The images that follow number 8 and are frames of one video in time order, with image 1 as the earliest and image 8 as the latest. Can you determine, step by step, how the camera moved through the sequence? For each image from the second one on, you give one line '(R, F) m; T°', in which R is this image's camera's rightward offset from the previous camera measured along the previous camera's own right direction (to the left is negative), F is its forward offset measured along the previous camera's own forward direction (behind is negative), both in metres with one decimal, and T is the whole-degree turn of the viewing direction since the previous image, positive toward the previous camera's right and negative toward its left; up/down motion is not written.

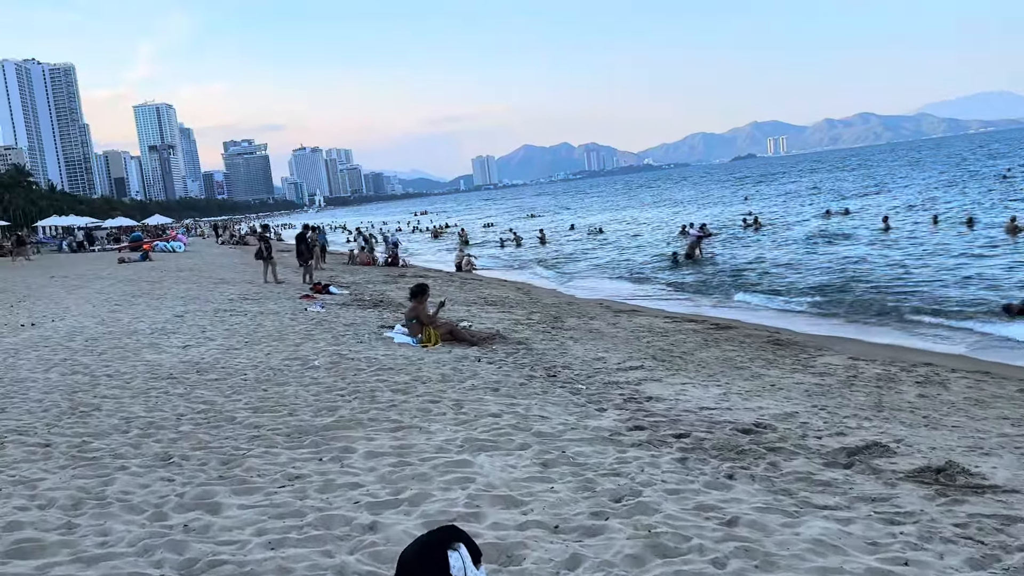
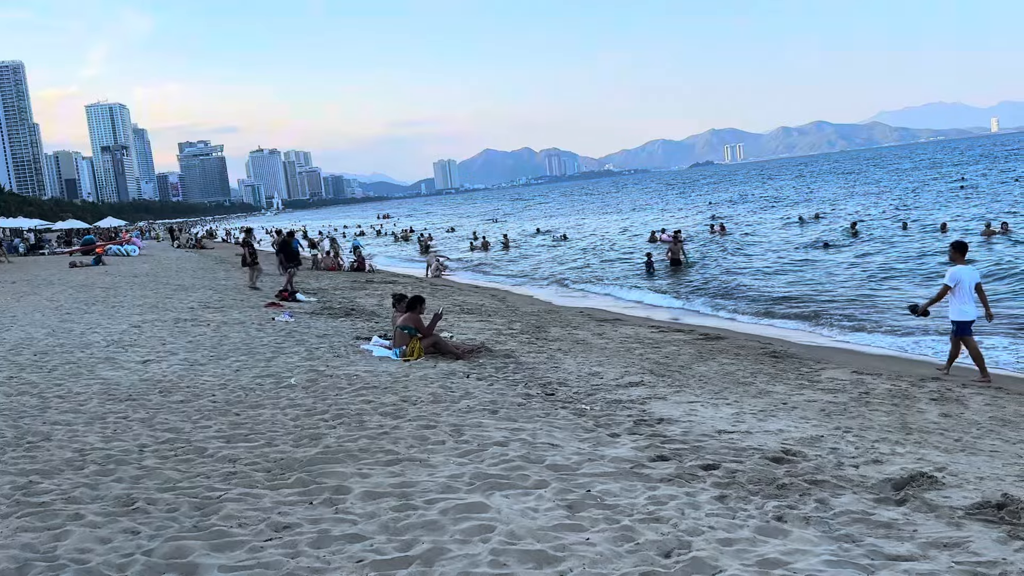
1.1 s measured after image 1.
(-0.3, +0.5) m; +3°
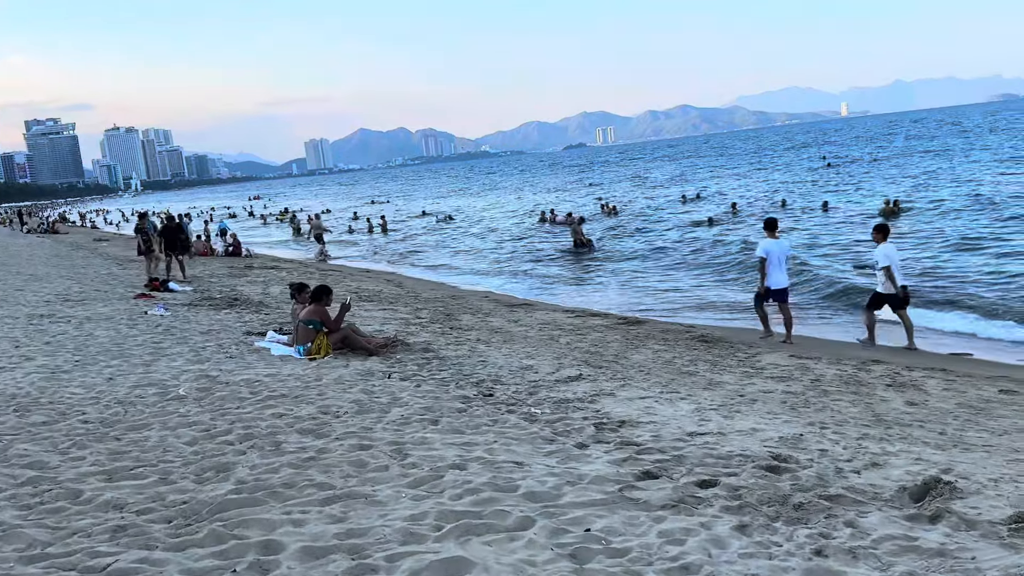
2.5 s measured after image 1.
(-0.4, +0.8) m; +8°
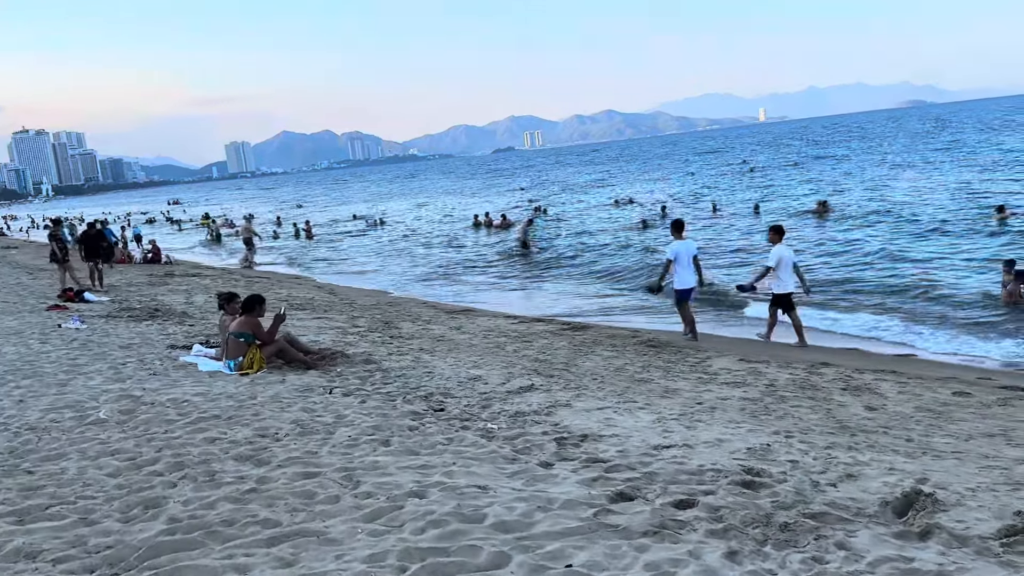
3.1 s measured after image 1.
(-0.1, +0.3) m; +5°
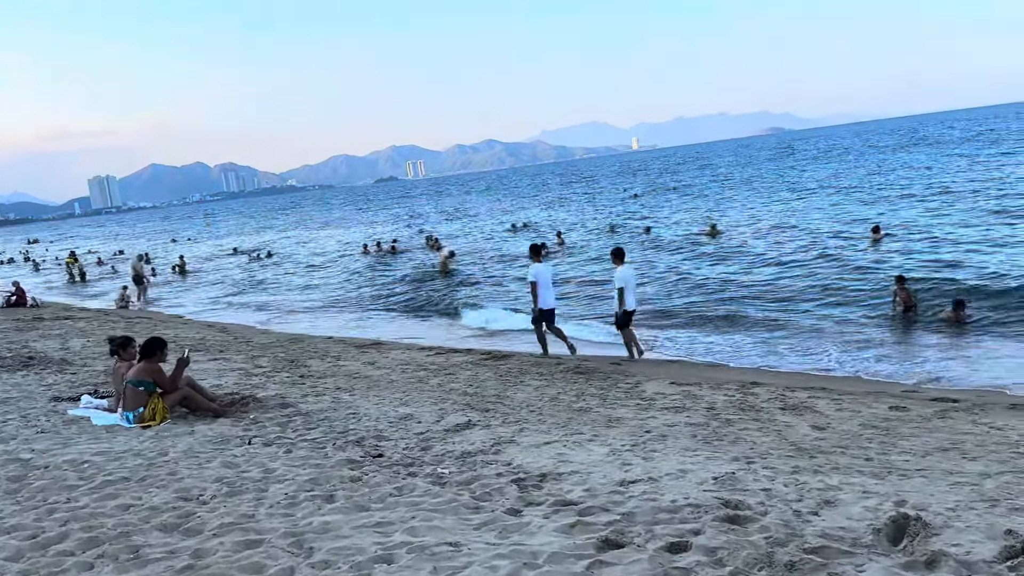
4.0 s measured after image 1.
(-0.3, +0.4) m; +8°
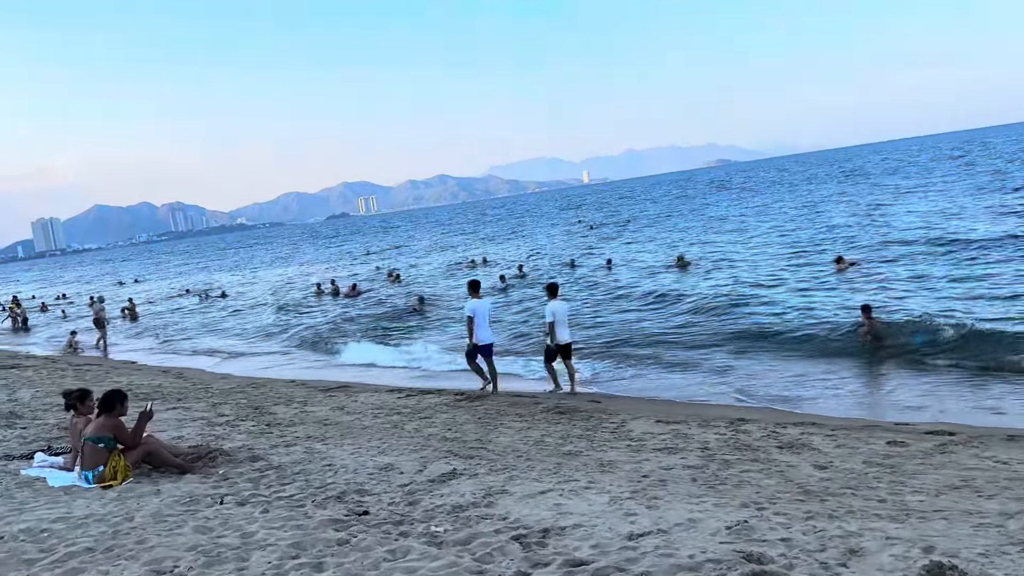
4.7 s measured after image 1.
(-0.2, +0.3) m; +3°
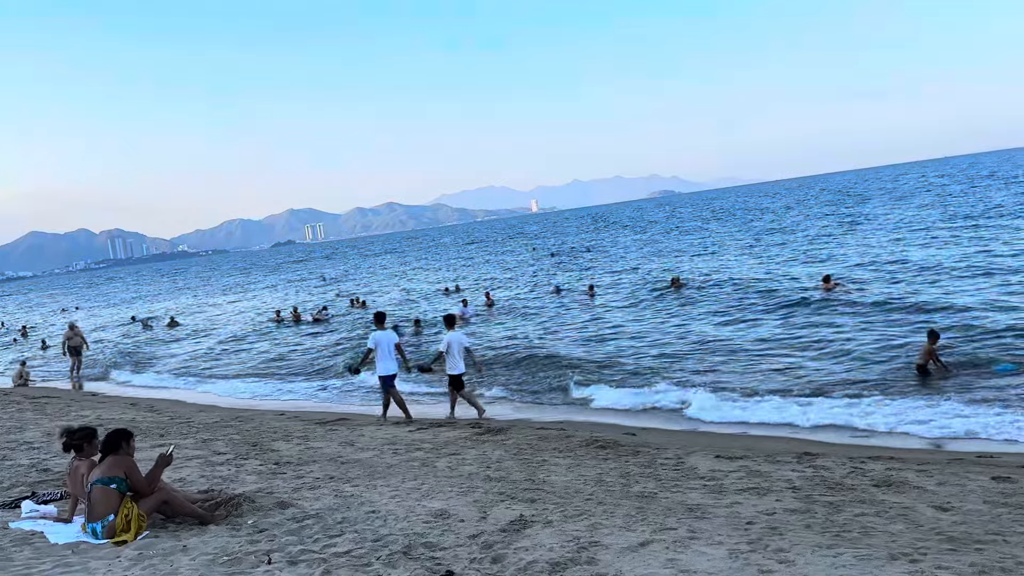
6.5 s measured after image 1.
(-0.8, +0.7) m; +3°
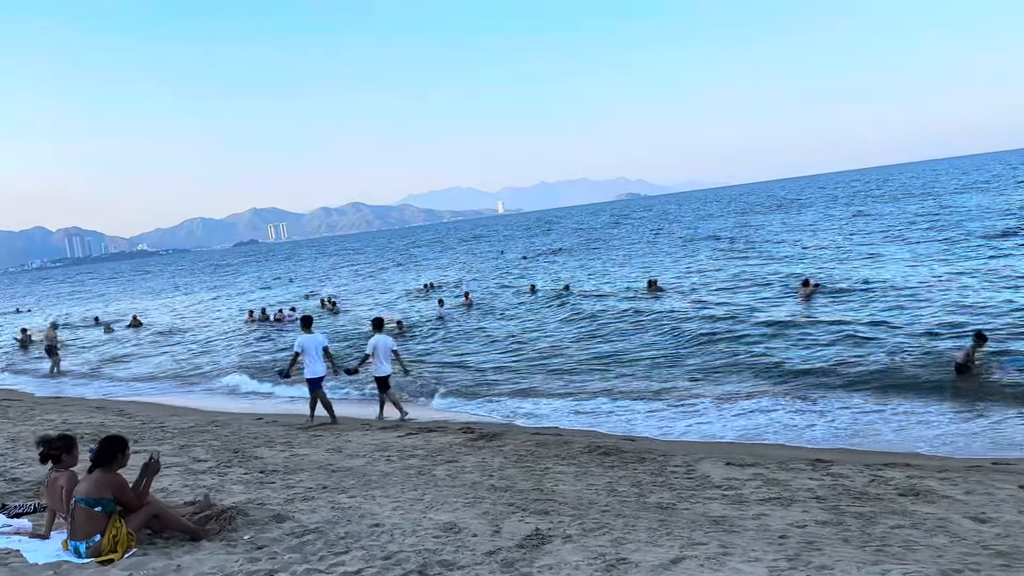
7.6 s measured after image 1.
(-0.3, +0.3) m; +2°
